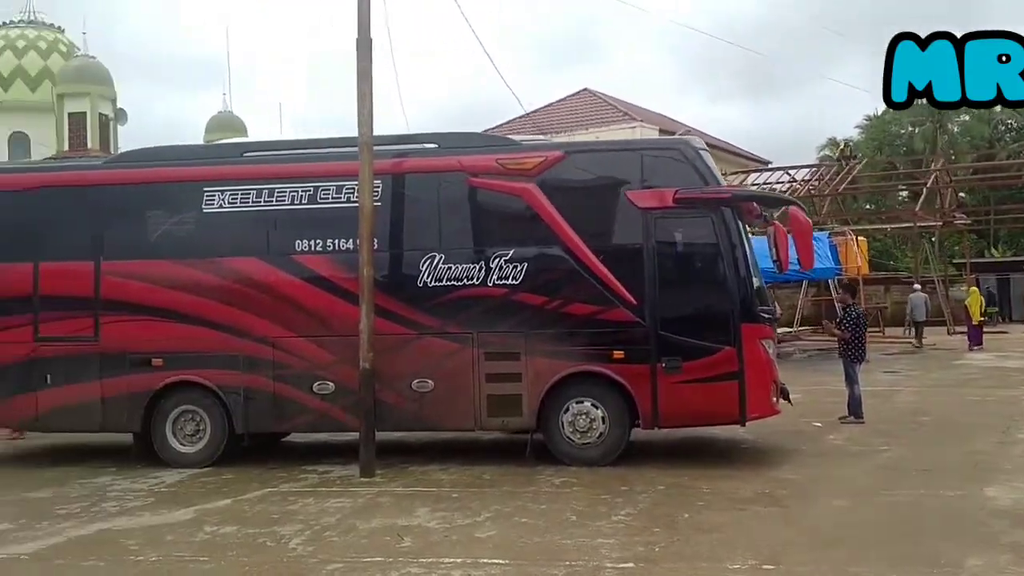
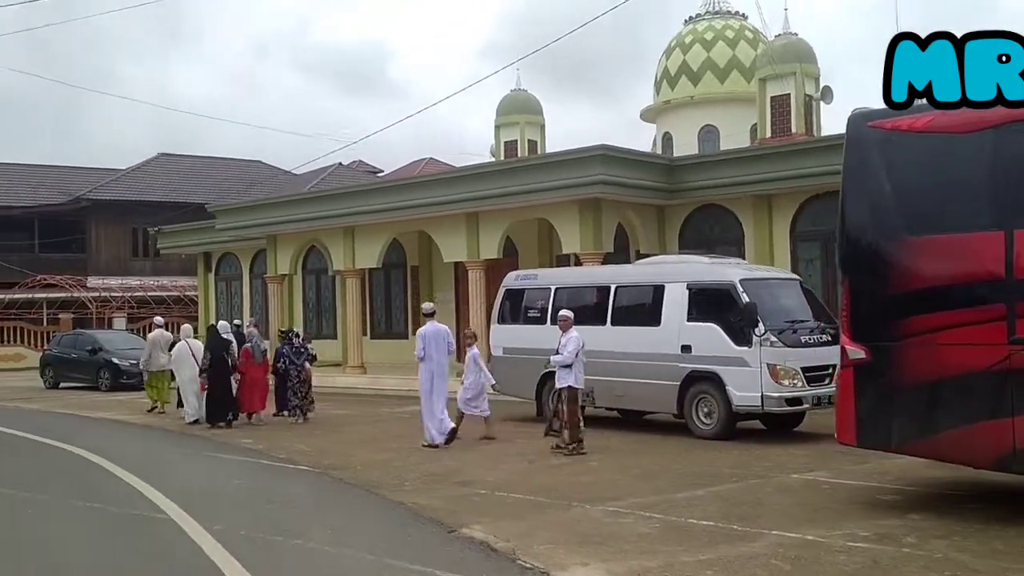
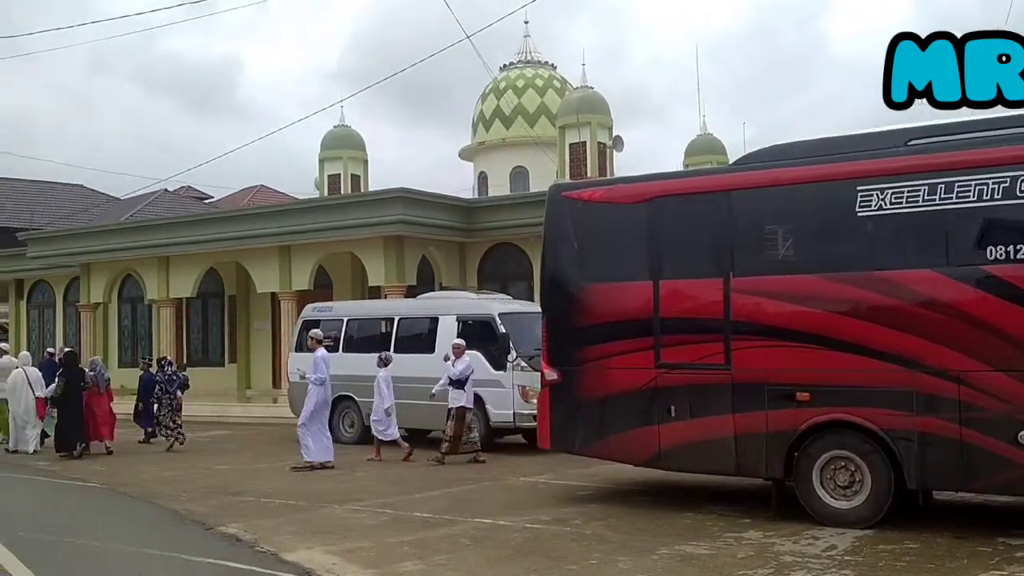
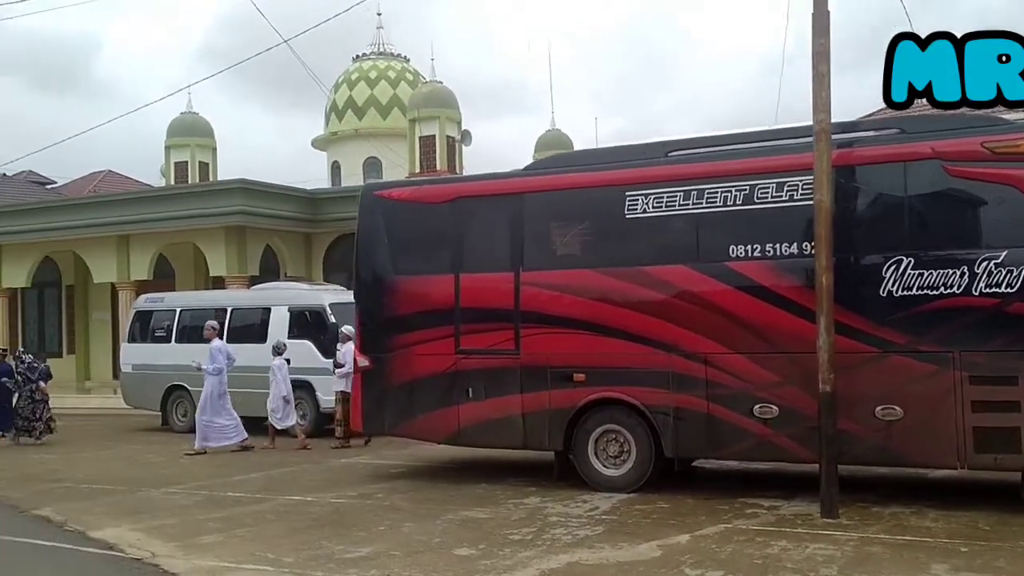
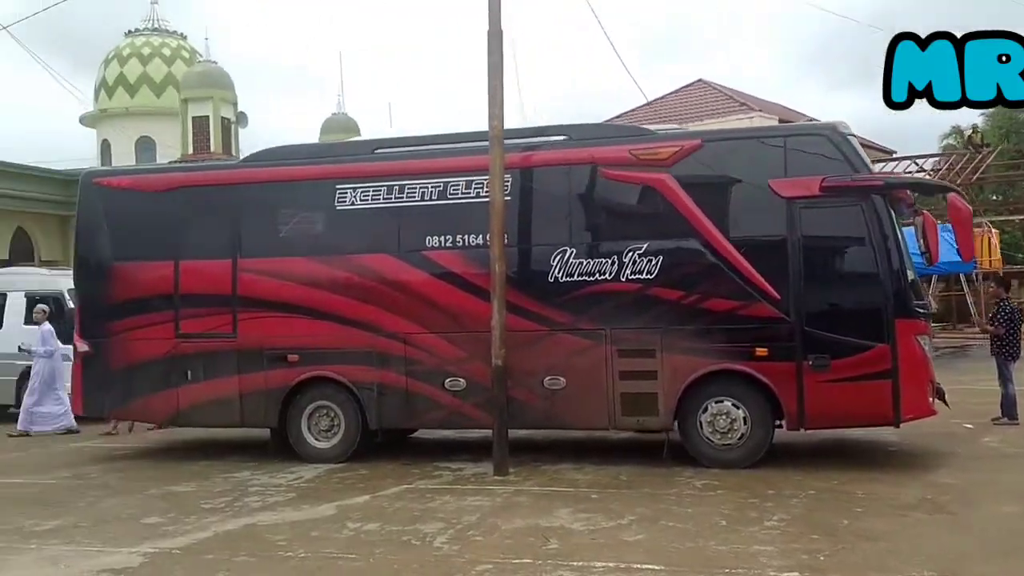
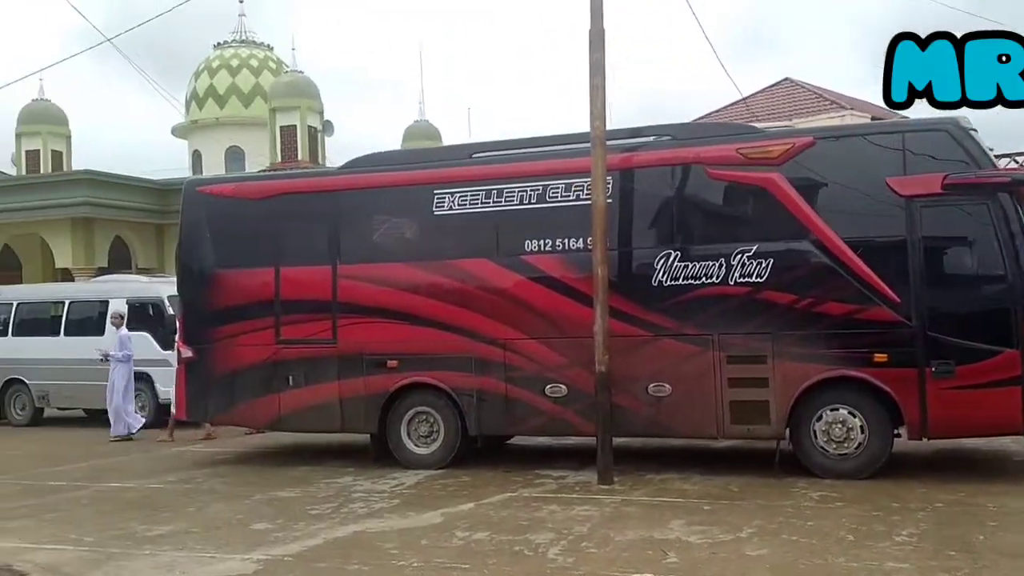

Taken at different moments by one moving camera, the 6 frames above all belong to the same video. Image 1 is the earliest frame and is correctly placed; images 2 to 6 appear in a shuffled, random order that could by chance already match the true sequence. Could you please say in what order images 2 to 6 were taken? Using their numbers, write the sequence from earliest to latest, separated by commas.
5, 6, 4, 3, 2
